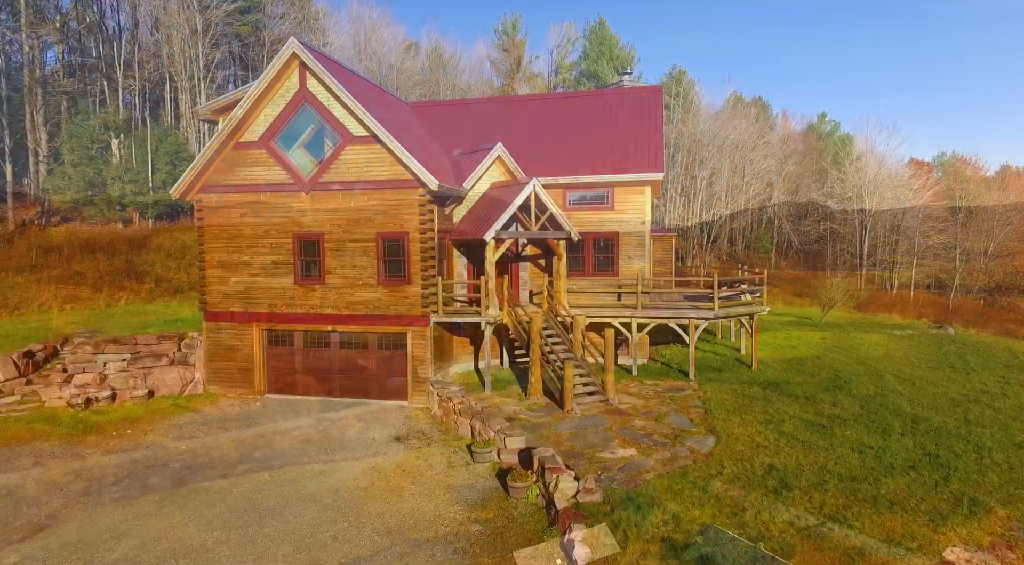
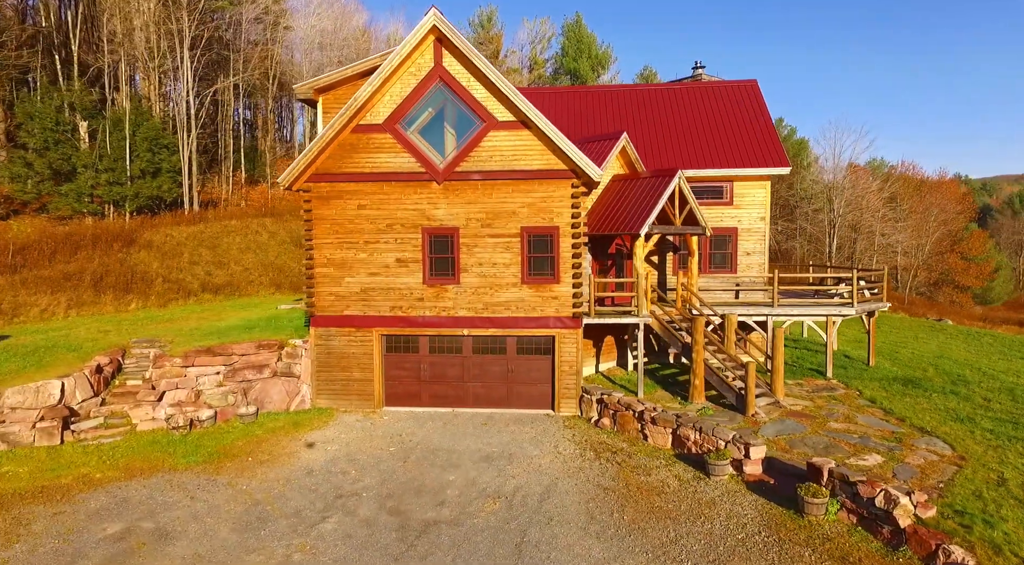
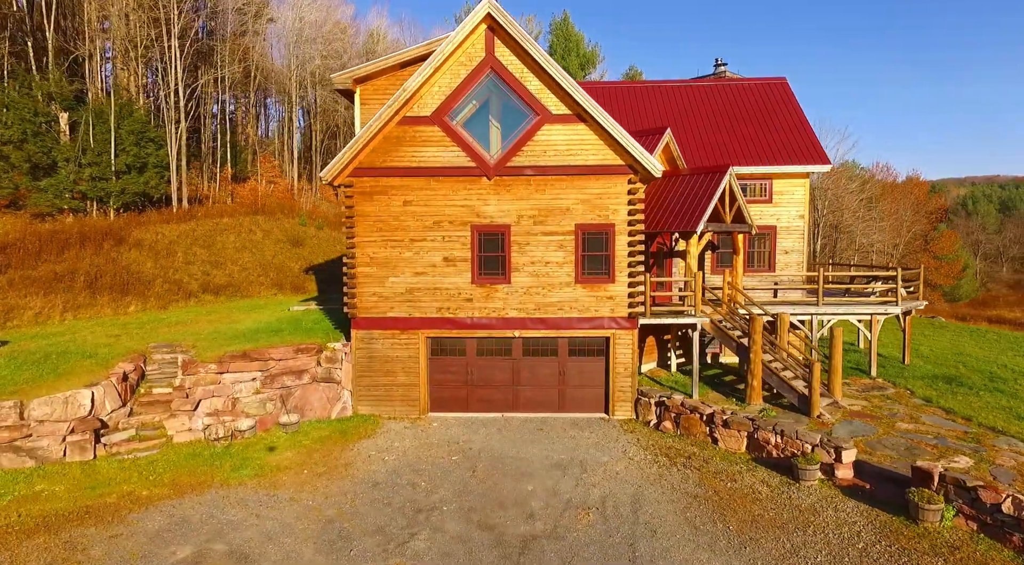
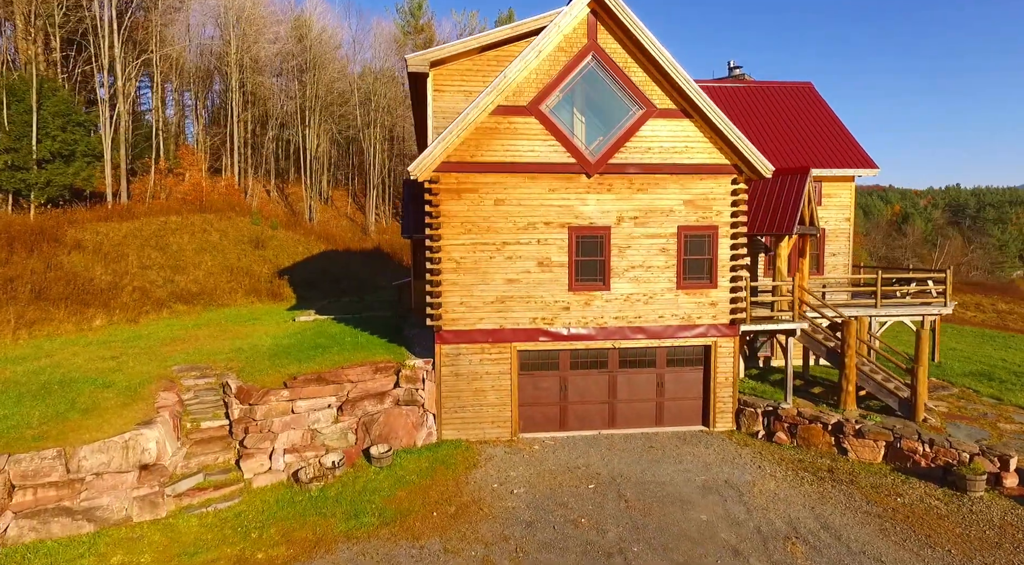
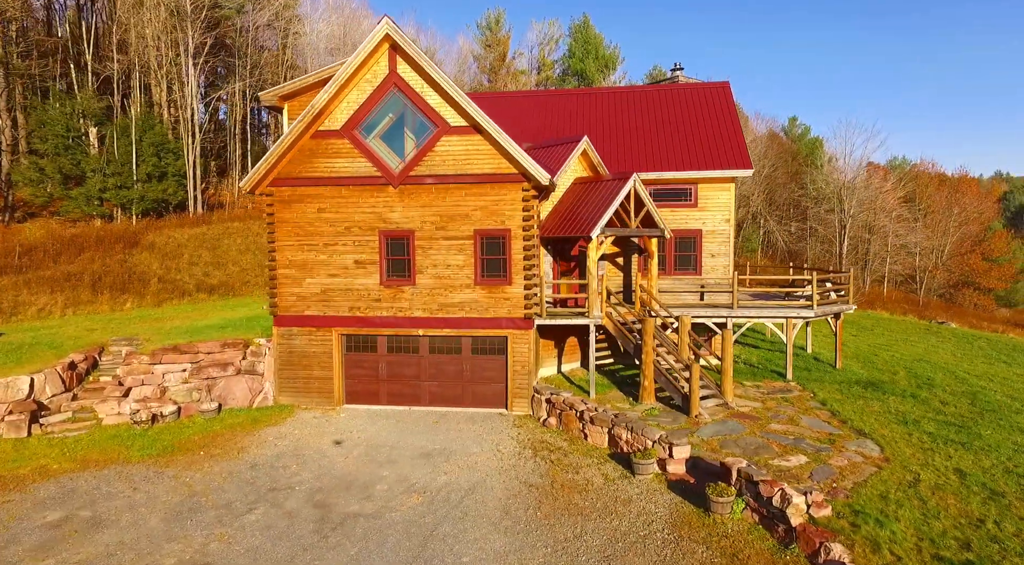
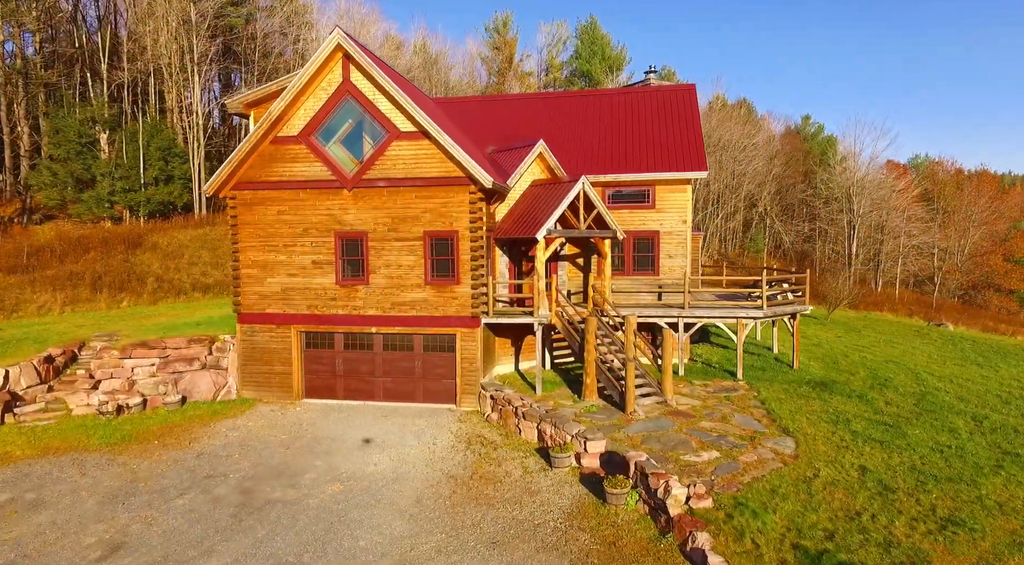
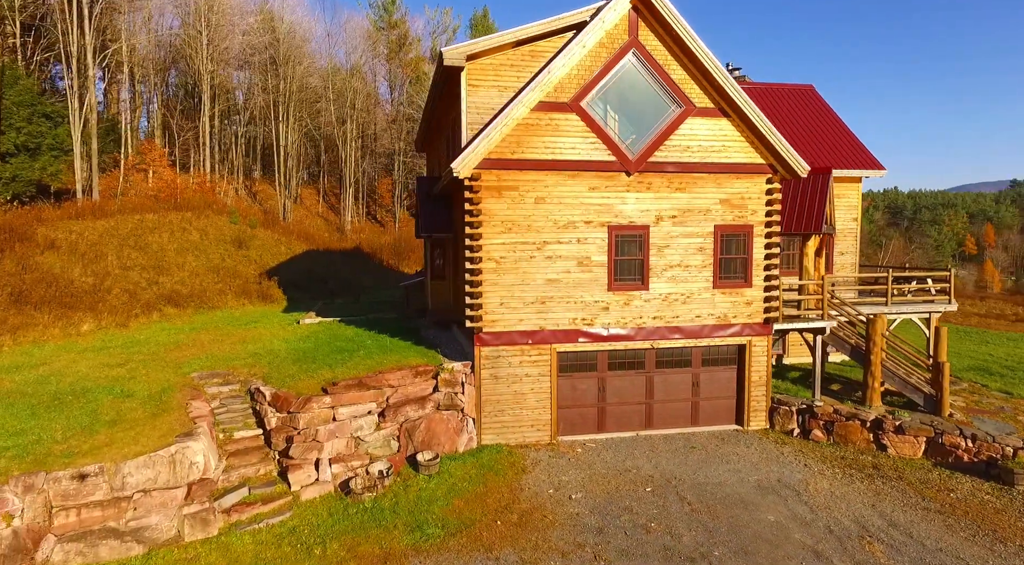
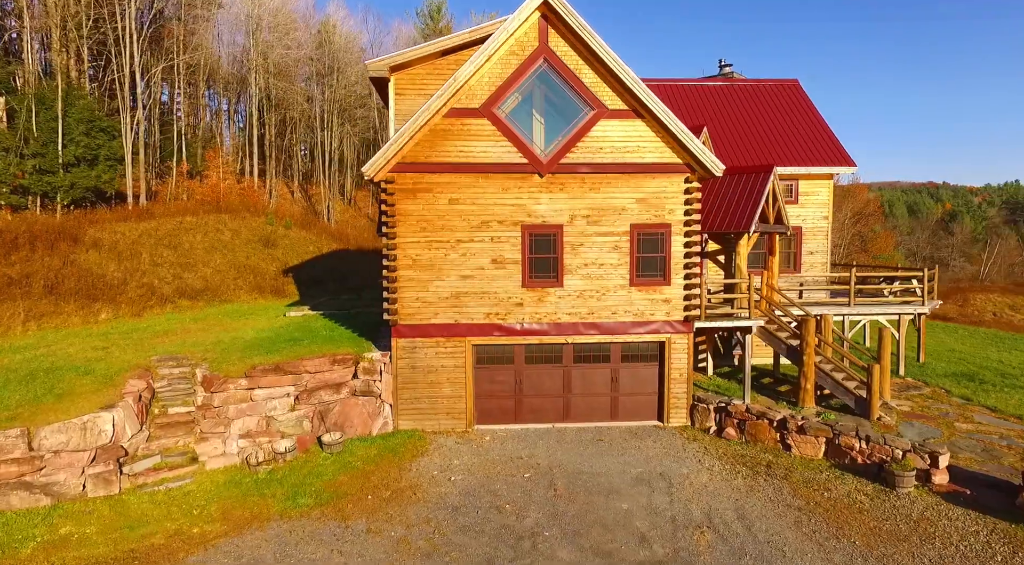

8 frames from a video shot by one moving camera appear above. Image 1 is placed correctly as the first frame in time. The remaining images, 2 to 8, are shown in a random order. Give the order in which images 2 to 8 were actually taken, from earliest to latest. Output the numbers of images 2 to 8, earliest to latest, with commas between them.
6, 5, 2, 3, 8, 4, 7
